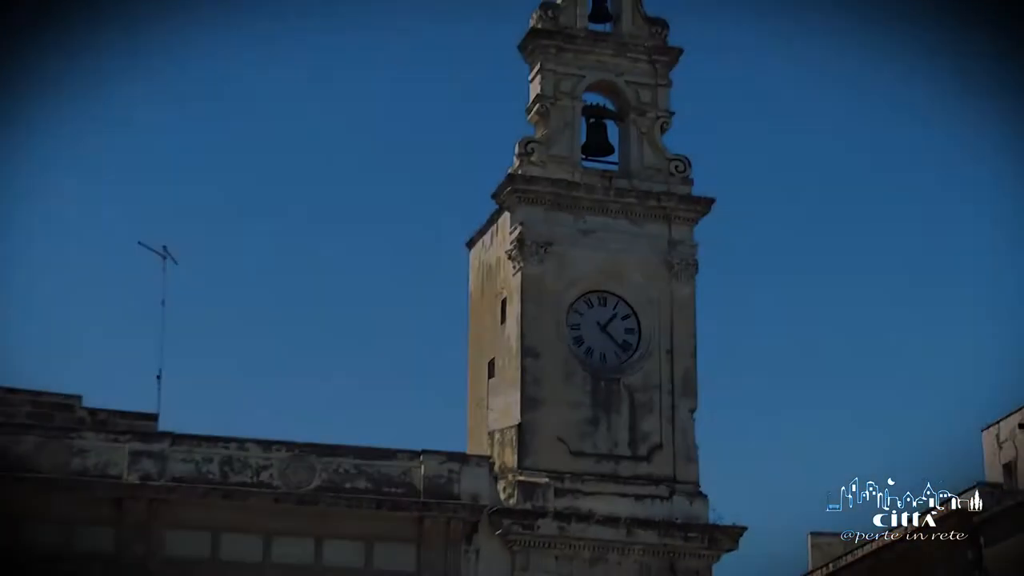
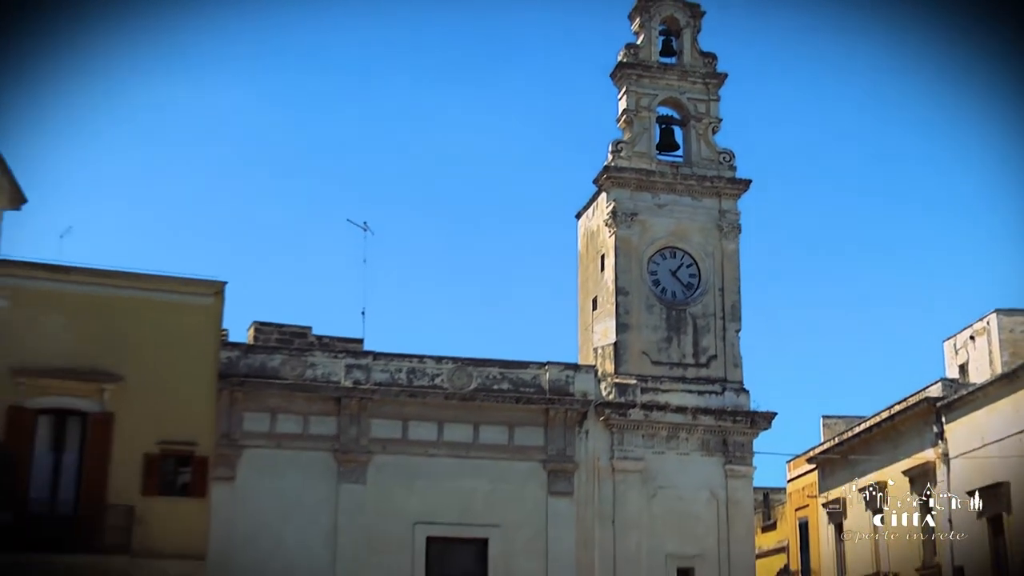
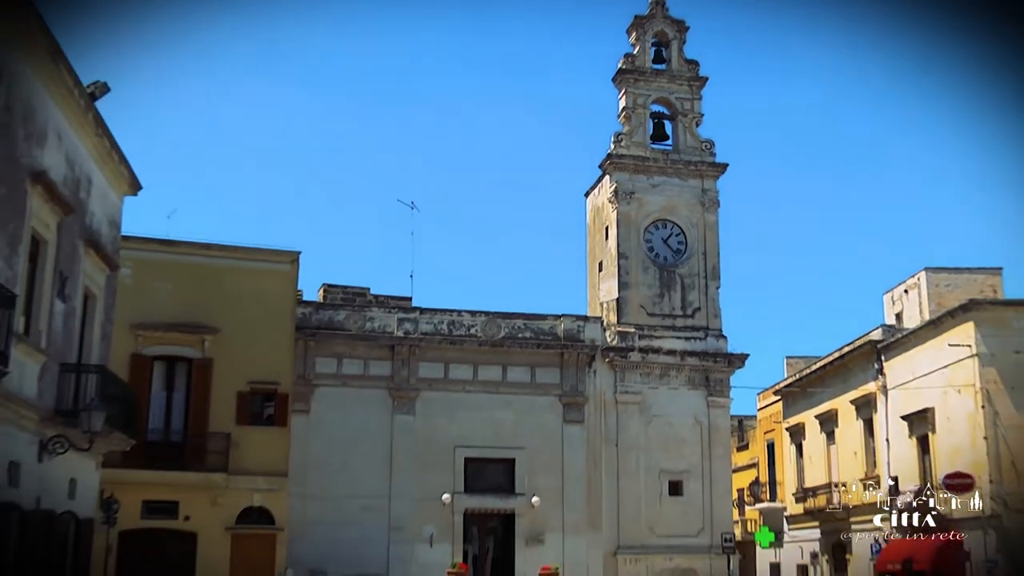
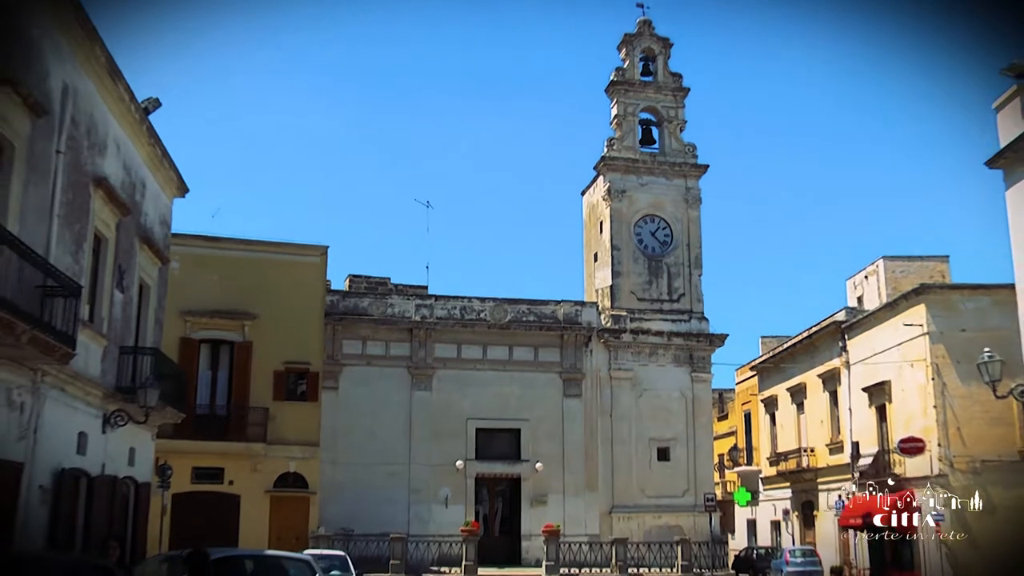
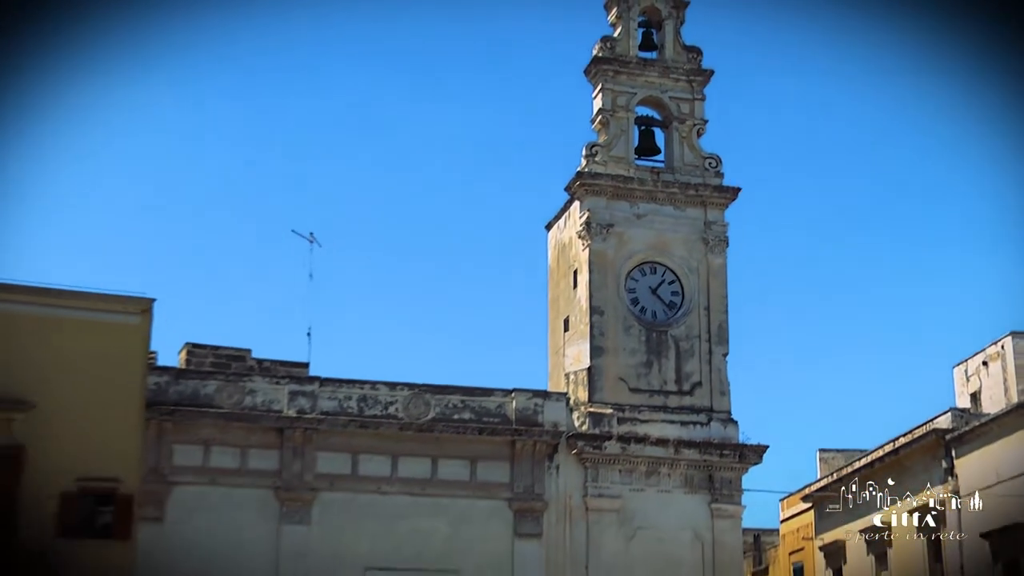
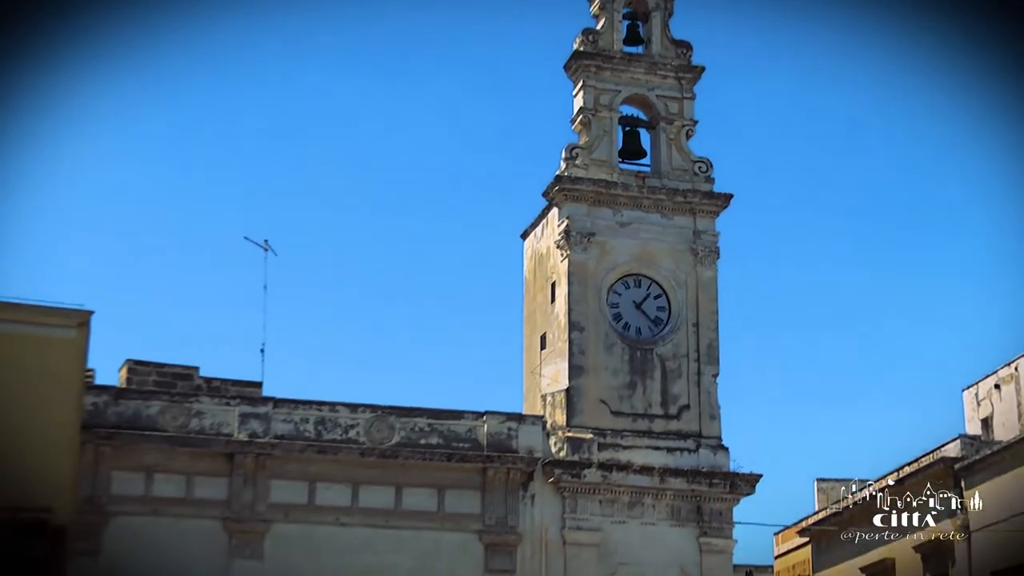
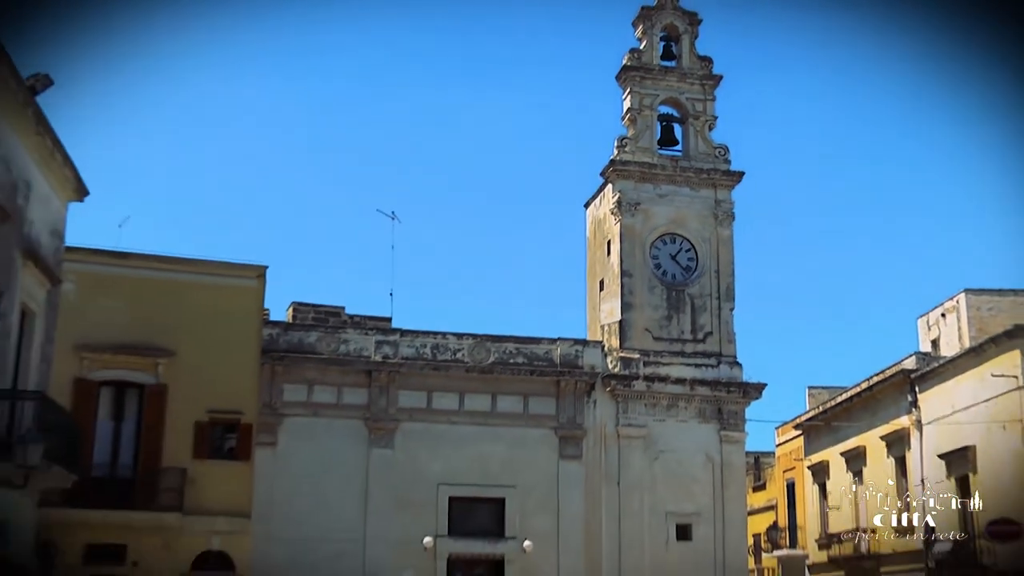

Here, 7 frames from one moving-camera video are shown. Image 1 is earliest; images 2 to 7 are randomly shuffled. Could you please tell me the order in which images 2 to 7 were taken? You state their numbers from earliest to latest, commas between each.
6, 5, 2, 7, 3, 4
